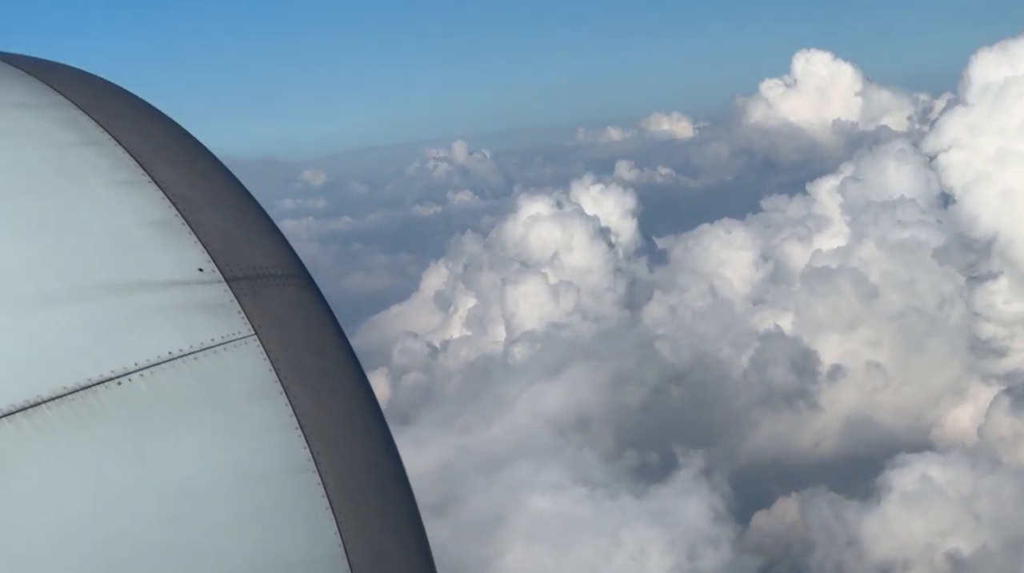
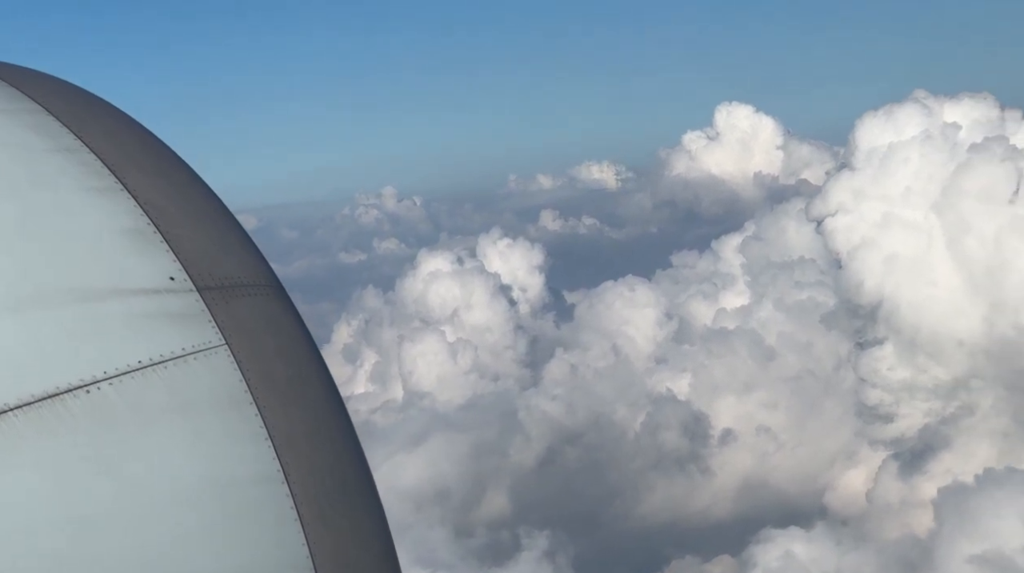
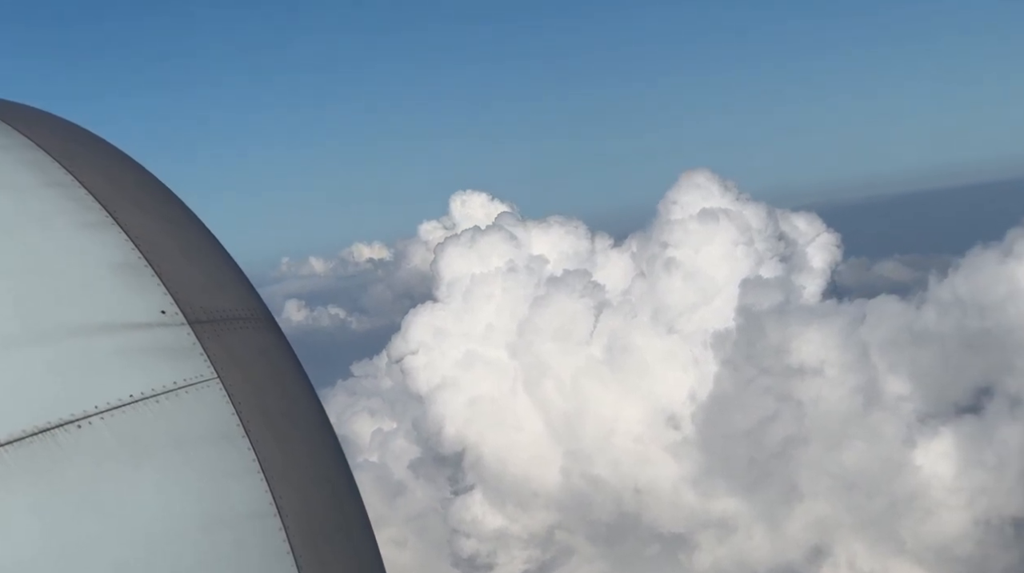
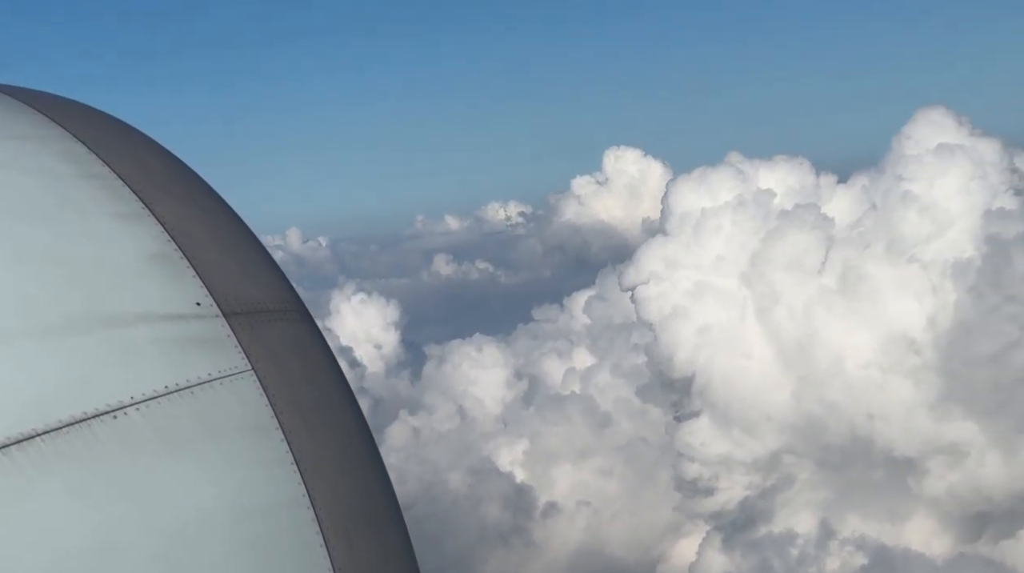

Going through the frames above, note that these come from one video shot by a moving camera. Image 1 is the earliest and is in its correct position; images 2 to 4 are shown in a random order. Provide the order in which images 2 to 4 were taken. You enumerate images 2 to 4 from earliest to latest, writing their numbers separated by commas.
2, 4, 3
